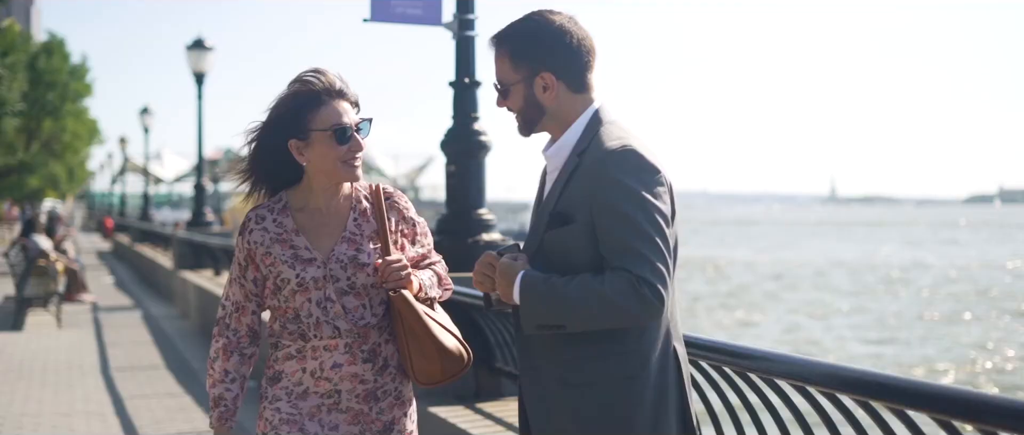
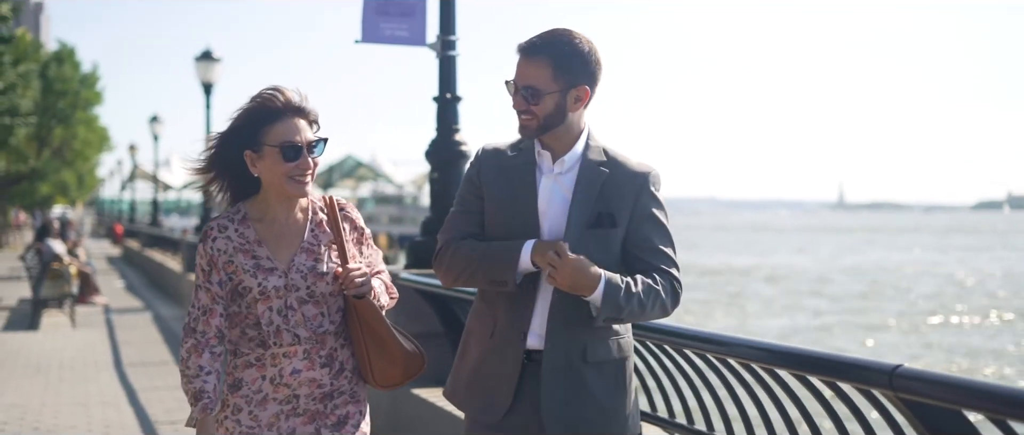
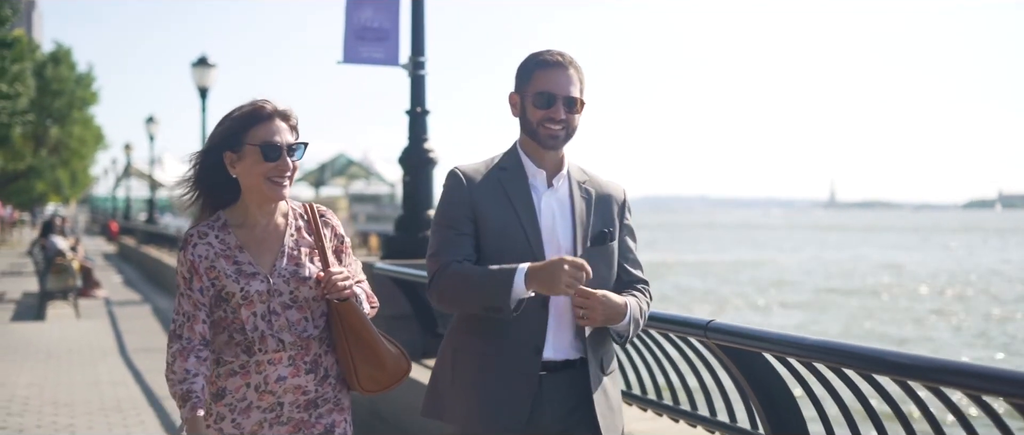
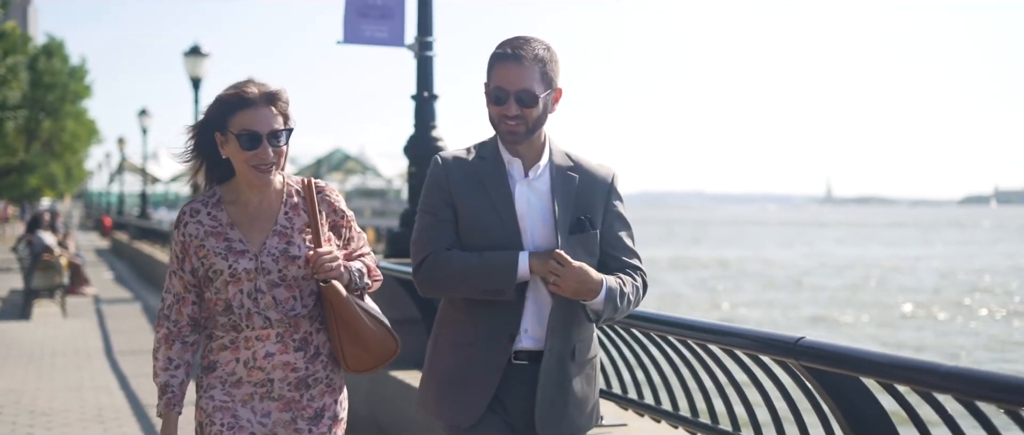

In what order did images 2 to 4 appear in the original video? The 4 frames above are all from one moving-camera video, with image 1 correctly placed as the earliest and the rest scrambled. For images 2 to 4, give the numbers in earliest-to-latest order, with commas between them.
2, 4, 3
